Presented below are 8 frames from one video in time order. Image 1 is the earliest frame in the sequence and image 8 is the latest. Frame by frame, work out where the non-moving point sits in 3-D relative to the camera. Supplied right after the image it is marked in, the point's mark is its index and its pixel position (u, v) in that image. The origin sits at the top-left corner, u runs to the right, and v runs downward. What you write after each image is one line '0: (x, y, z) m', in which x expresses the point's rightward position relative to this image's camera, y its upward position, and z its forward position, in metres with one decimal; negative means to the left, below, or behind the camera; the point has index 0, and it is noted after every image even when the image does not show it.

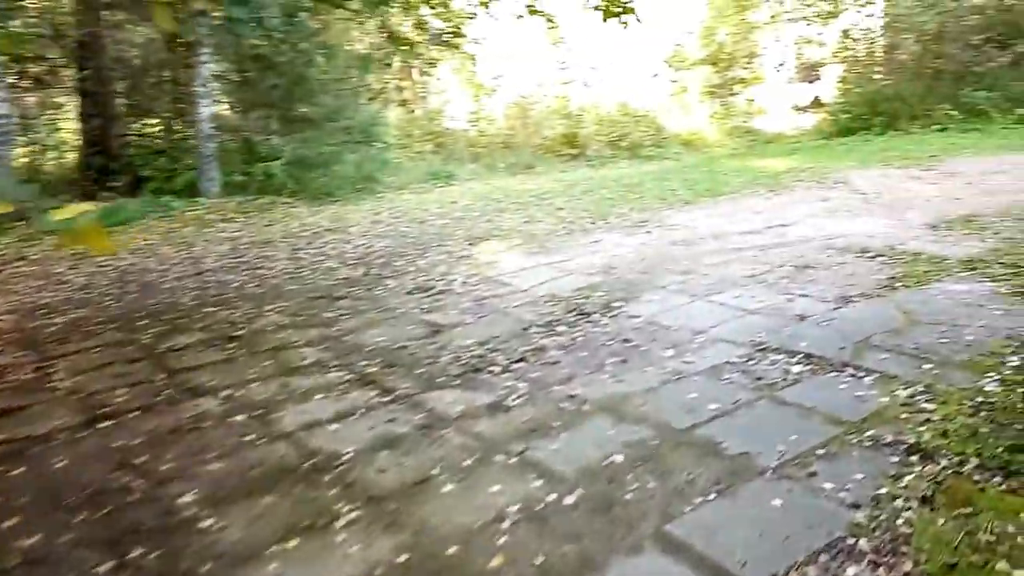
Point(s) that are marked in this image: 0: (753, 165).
0: (+3.8, +2.0, +12.8) m
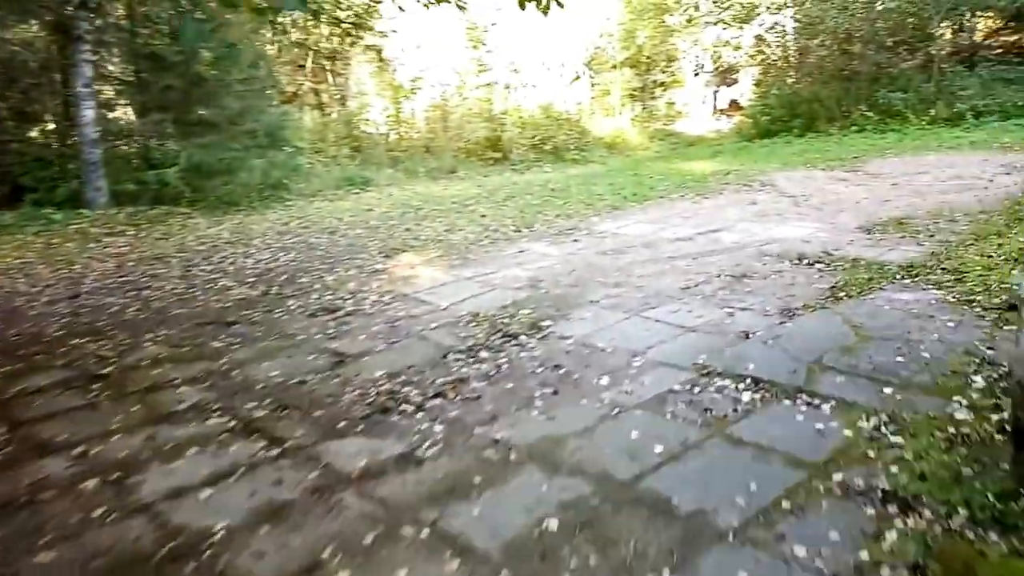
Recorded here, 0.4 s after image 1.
0: (+2.6, +1.9, +12.6) m
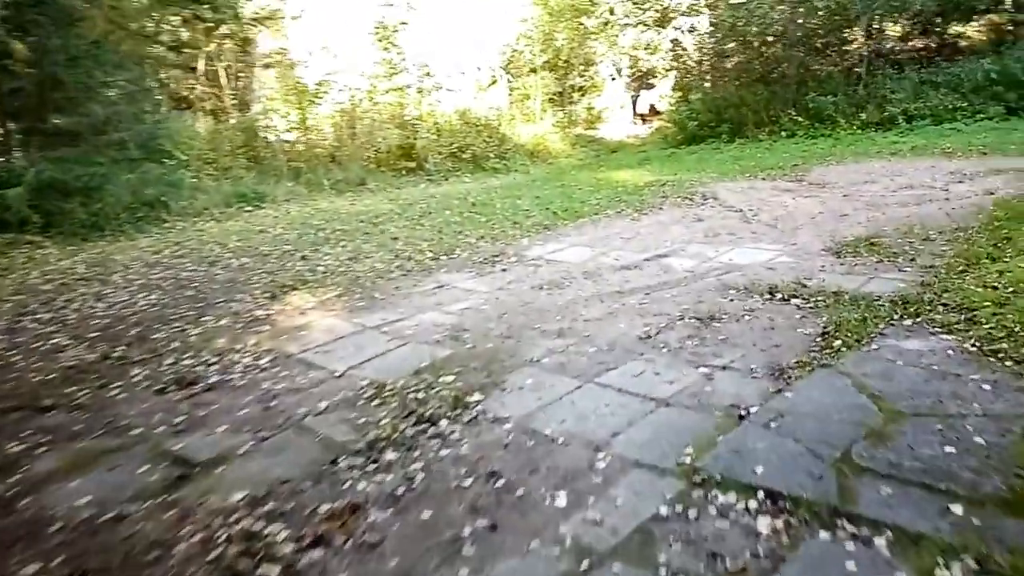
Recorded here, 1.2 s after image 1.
0: (+1.3, +1.7, +11.7) m
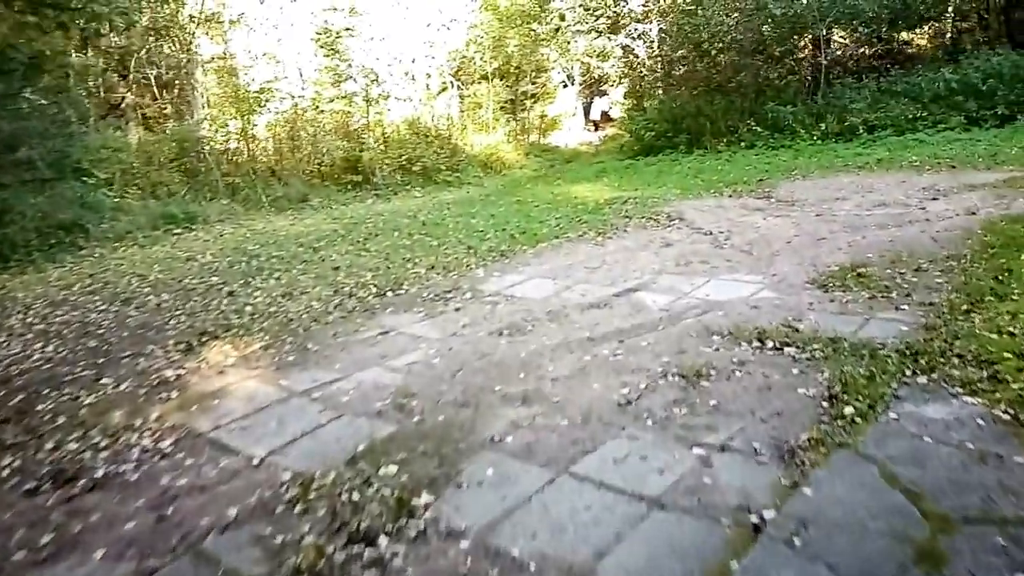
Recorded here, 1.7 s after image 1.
0: (+0.6, +1.4, +11.2) m
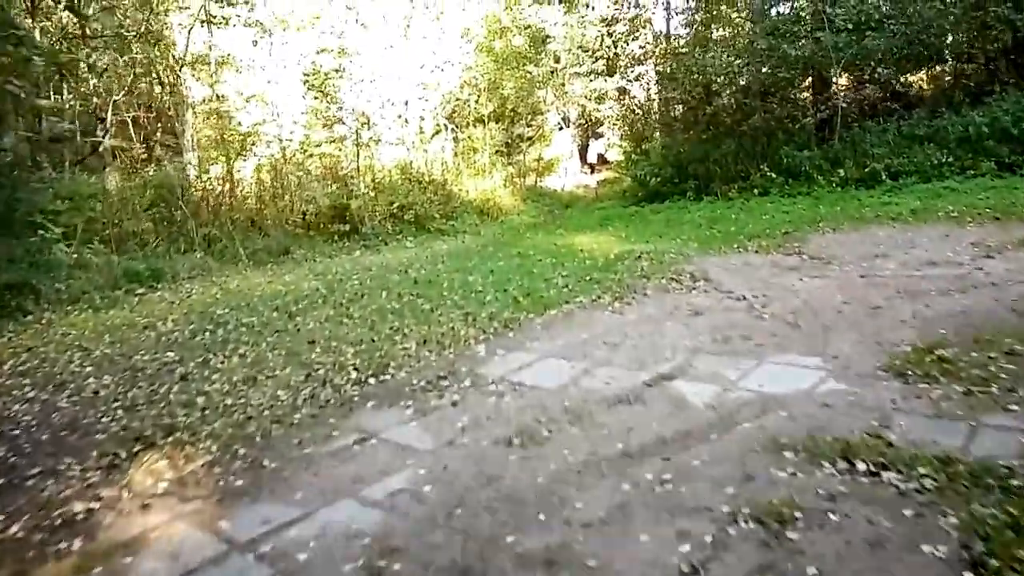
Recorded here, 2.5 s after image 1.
0: (+0.6, +0.6, +10.3) m
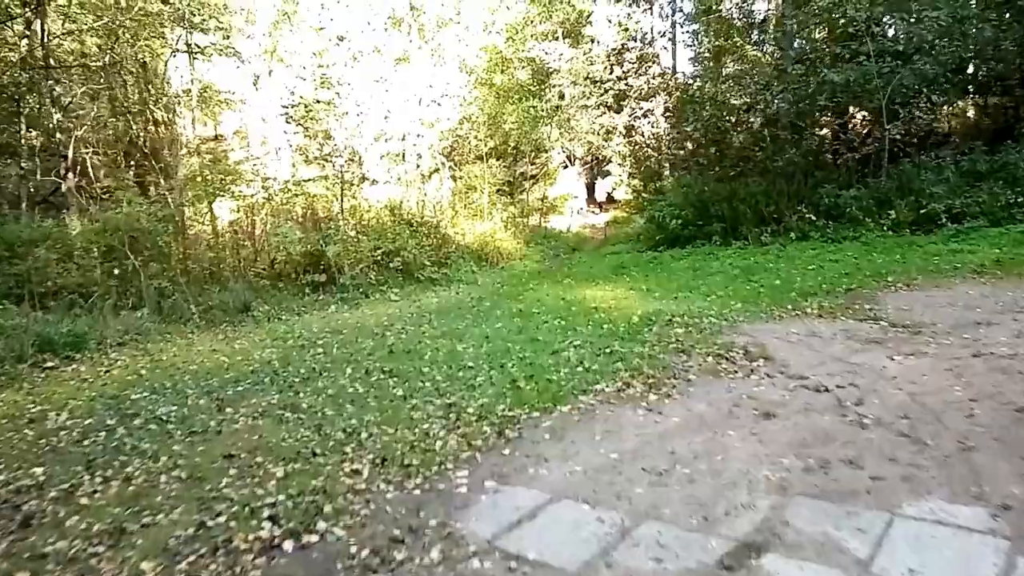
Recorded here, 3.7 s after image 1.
0: (+0.6, -0.1, +8.7) m
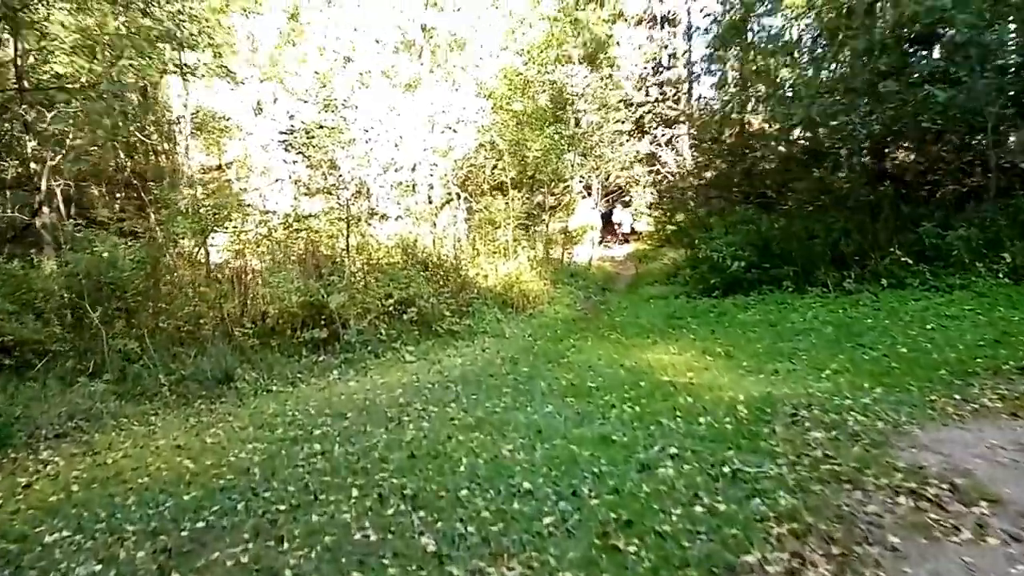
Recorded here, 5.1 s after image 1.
0: (+1.0, -0.7, +7.0) m
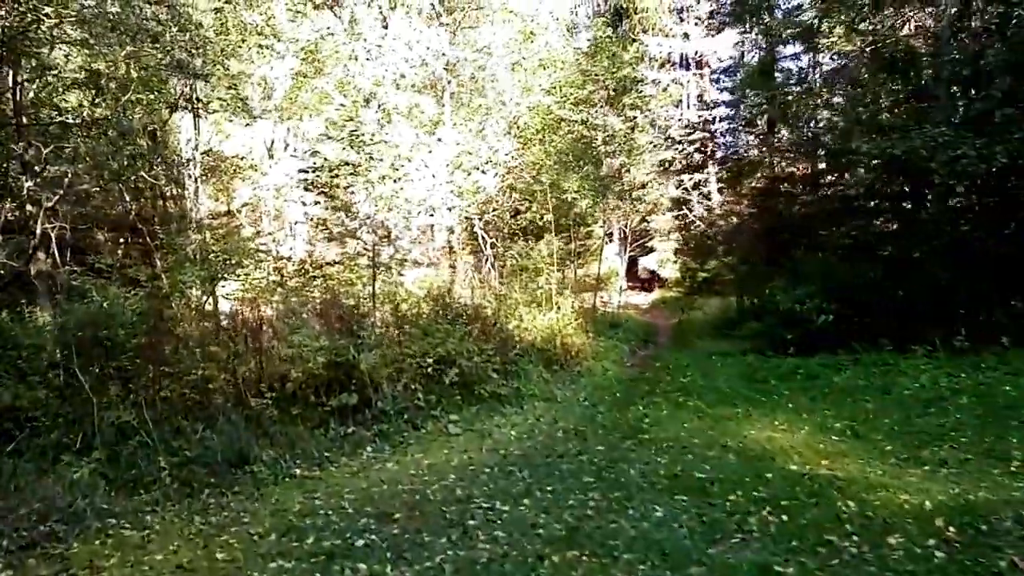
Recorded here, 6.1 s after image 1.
0: (+1.6, -1.2, +5.7) m
